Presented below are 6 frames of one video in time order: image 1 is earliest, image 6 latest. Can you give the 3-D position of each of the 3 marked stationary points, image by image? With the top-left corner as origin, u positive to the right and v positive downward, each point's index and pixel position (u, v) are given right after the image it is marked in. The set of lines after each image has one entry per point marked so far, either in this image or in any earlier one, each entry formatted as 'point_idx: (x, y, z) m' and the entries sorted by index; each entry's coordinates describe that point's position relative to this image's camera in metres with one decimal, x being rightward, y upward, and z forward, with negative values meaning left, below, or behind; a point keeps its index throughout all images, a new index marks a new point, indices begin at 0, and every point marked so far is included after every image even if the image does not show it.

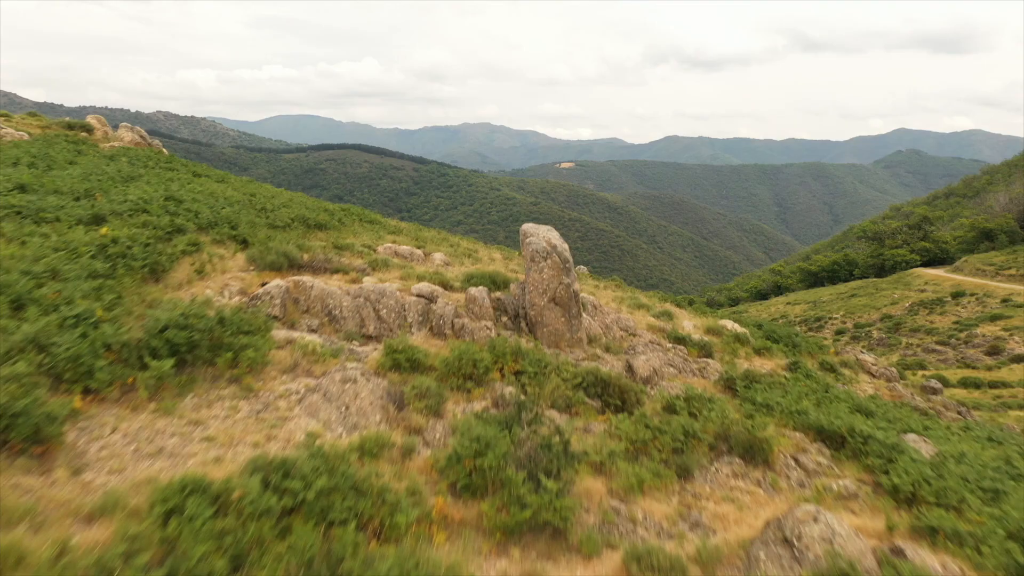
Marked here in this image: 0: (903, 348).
0: (+13.2, -2.0, +17.1) m
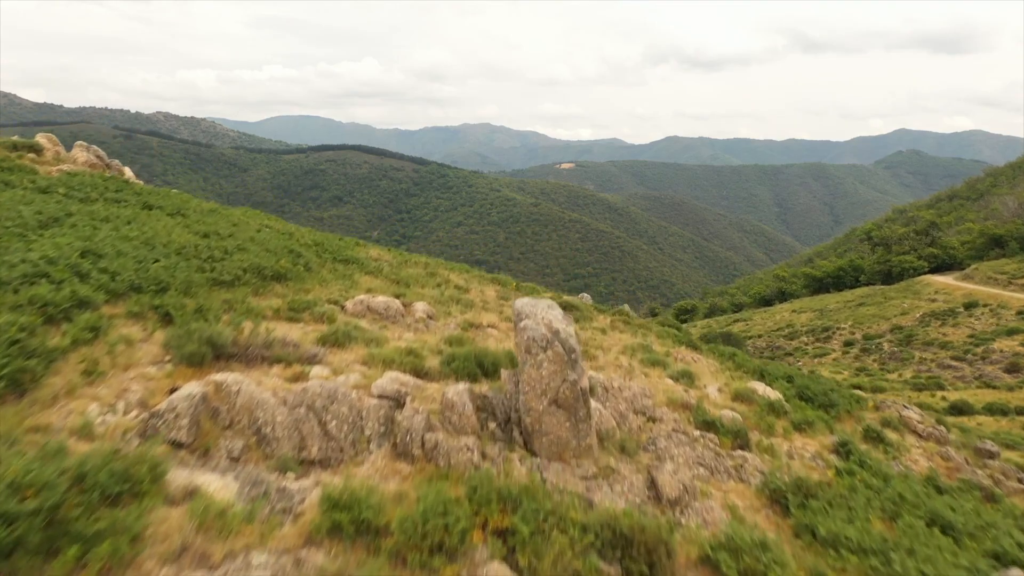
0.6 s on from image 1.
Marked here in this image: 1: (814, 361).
0: (+13.2, -2.4, +16.5) m
1: (+11.9, -2.9, +19.8) m
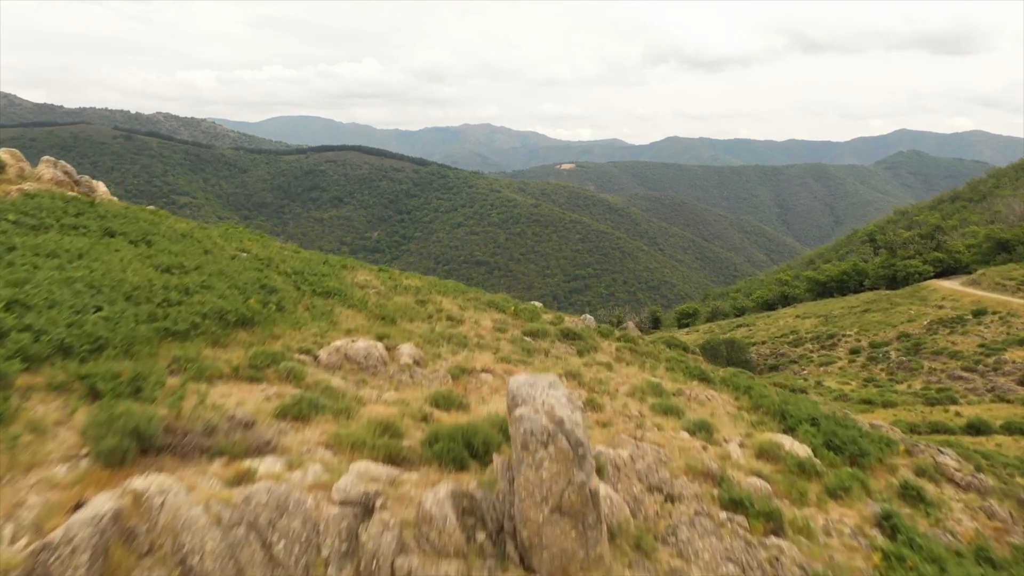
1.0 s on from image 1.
0: (+13.2, -2.7, +16.1) m
1: (+11.8, -3.1, +19.4) m
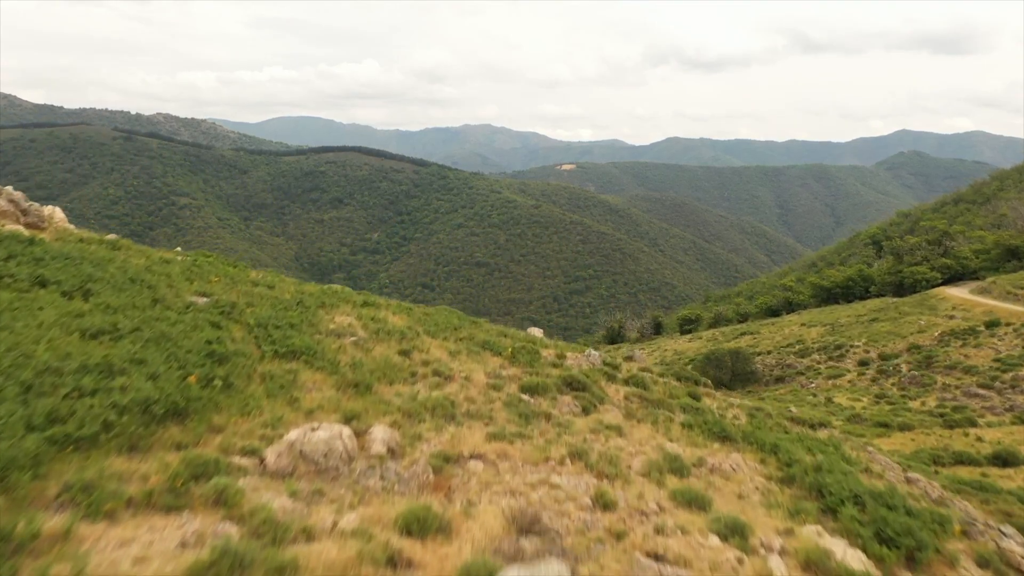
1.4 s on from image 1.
0: (+13.2, -3.1, +15.5) m
1: (+11.8, -3.5, +18.8) m
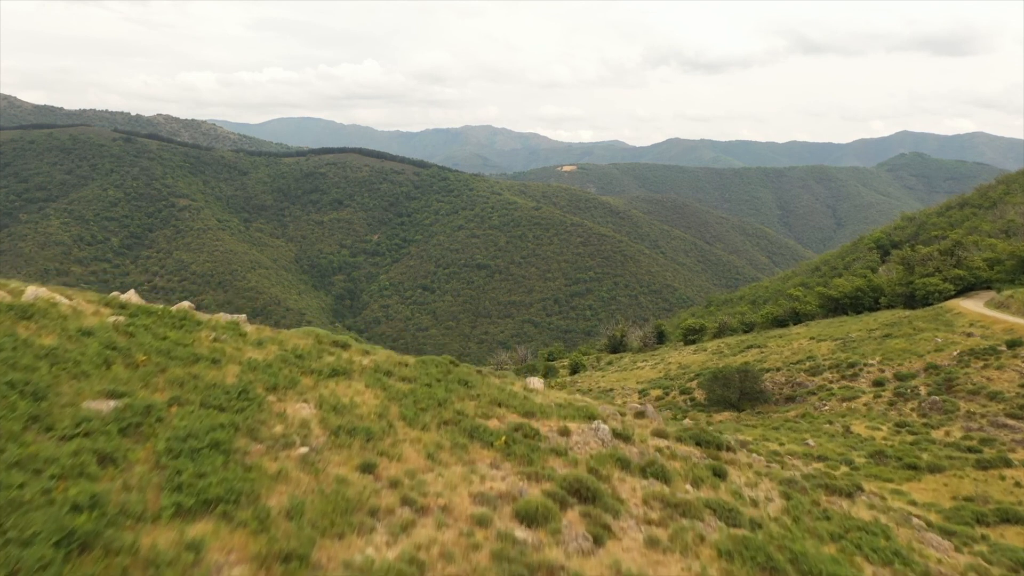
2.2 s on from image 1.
0: (+13.1, -3.8, +14.6) m
1: (+11.8, -4.2, +17.9) m
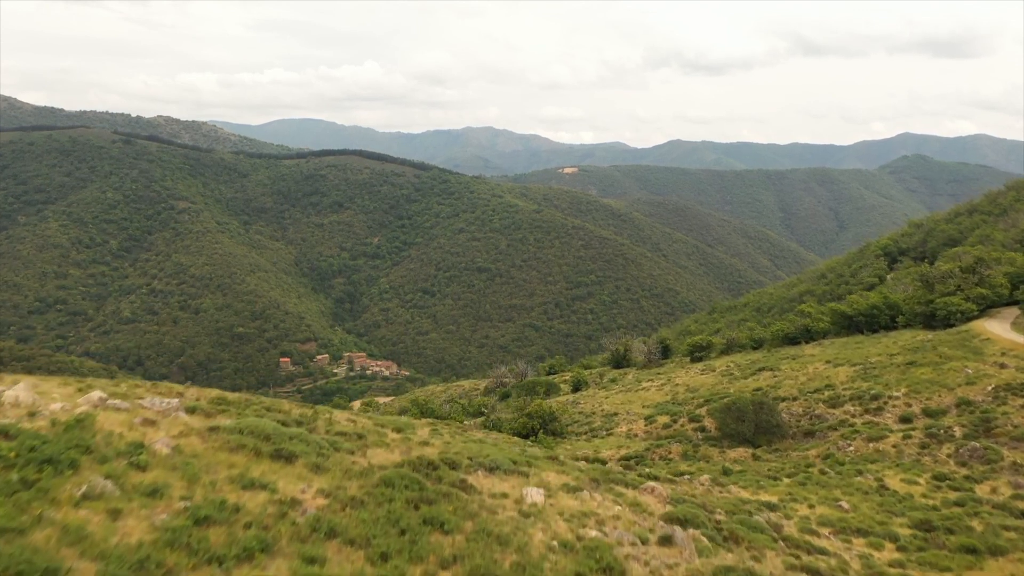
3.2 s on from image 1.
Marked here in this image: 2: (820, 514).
0: (+13.0, -4.8, +13.2) m
1: (+11.7, -5.2, +16.5) m
2: (+6.8, -5.0, +11.2) m
